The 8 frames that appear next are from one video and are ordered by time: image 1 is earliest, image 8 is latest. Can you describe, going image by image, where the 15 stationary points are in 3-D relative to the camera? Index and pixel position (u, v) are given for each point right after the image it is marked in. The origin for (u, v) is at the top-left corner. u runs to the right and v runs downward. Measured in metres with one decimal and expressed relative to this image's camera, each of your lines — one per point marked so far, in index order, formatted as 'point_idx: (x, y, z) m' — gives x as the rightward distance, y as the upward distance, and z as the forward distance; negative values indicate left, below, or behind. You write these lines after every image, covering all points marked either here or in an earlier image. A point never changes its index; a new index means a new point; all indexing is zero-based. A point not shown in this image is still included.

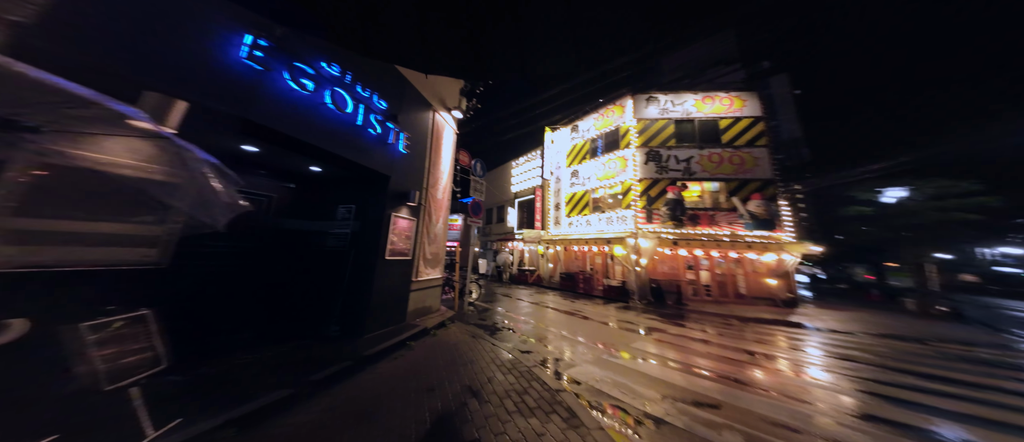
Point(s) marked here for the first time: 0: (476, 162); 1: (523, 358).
0: (-1.2, +2.4, +7.5) m
1: (+0.3, -2.9, +5.2) m
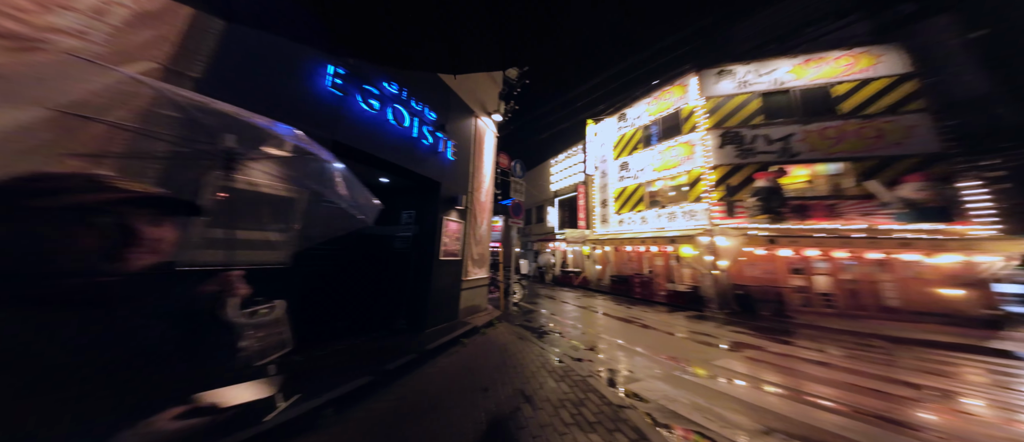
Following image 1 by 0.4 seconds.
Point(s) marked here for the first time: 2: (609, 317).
0: (+0.1, +2.1, +7.8) m
1: (+1.3, -3.0, +5.0) m
2: (+3.3, -3.3, +8.3) m
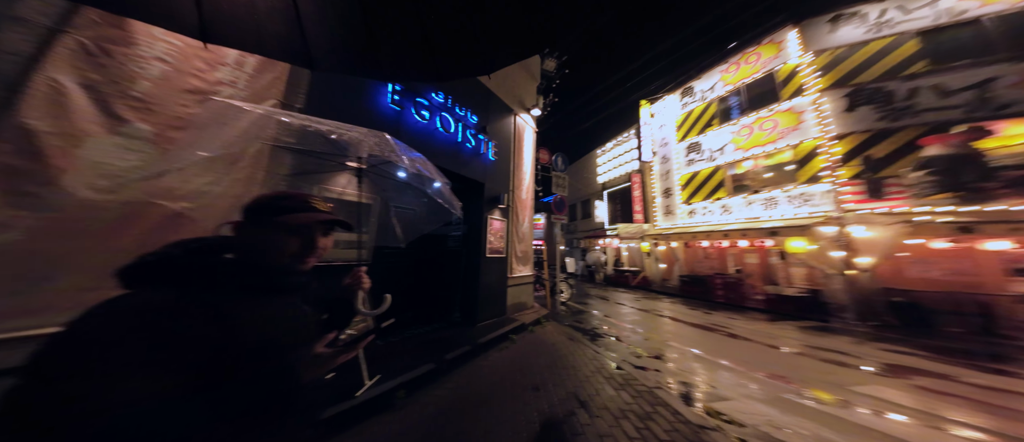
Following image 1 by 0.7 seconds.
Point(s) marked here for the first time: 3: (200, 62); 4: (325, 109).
0: (+1.4, +2.1, +7.6) m
1: (+2.4, -2.9, +4.5) m
2: (+5.0, -3.1, +7.3) m
3: (-2.9, +1.6, +2.4) m
4: (-2.4, +1.5, +3.2) m
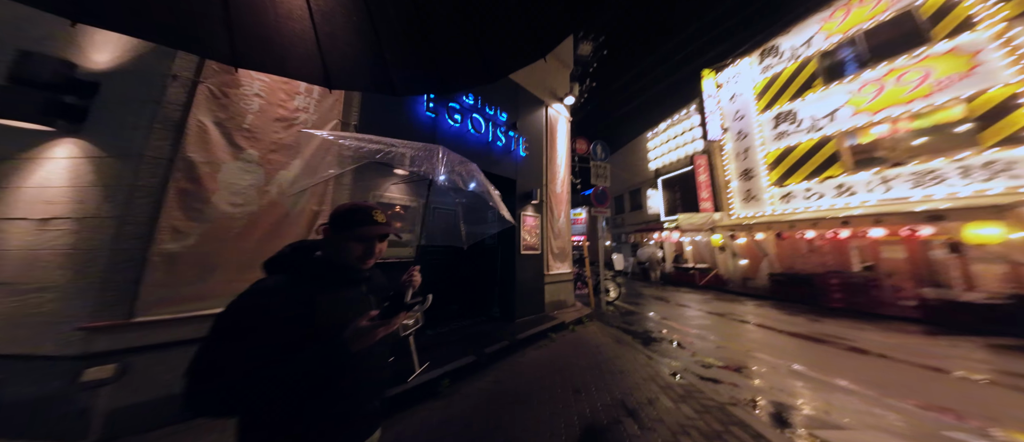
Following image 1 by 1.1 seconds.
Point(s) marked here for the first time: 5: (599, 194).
0: (+2.5, +2.3, +7.2) m
1: (+3.0, -2.6, +3.8) m
2: (+6.2, -2.7, +5.9) m
3: (-2.8, +1.6, +3.0) m
4: (-2.2, +1.5, +3.7) m
5: (+2.4, +0.7, +6.7) m
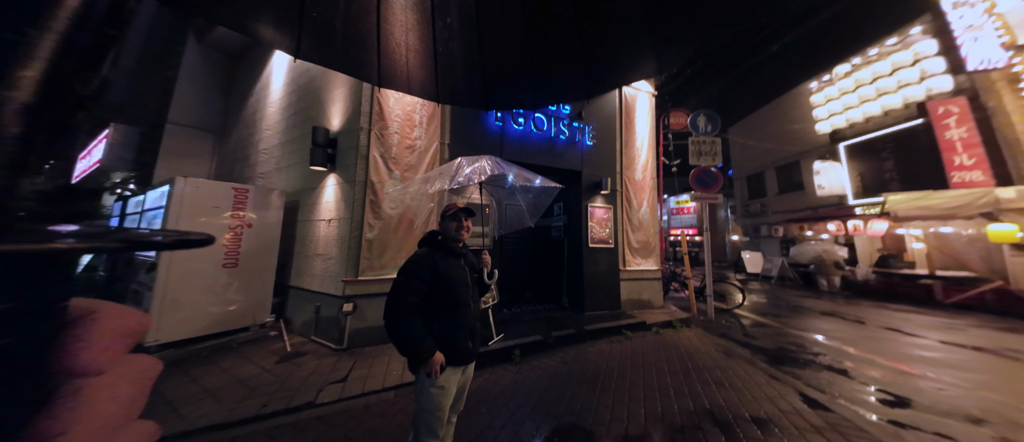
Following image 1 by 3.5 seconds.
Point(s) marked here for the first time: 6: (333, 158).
0: (+4.6, +2.5, +6.1) m
1: (+3.7, -2.1, +2.4) m
2: (+7.5, -2.1, +2.8) m
3: (-2.0, +1.8, +4.8) m
4: (-1.1, +1.7, +5.1) m
5: (+4.4, +1.0, +5.6) m
6: (-3.5, +1.3, +4.8) m
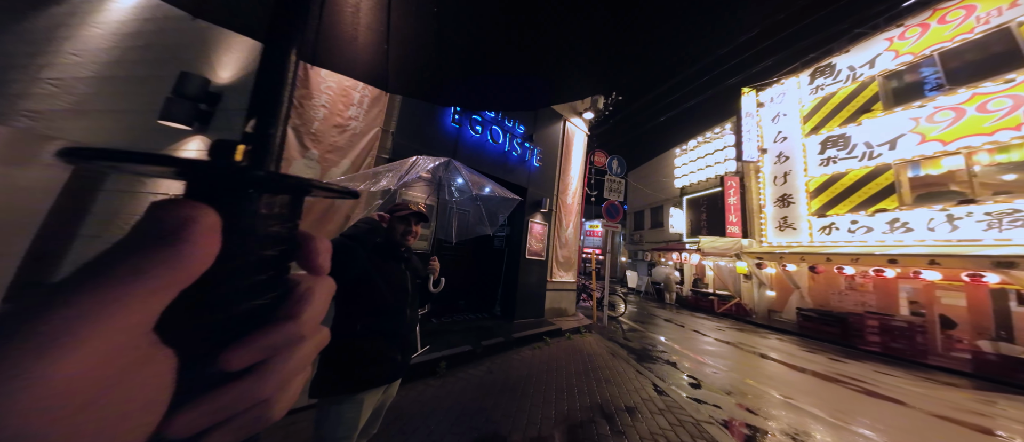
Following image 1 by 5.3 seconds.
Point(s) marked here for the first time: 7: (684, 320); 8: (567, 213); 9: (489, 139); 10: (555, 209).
0: (+3.1, +1.9, +7.4) m
1: (+2.9, -2.9, +3.9) m
2: (+6.2, -3.3, +5.6) m
3: (-2.7, +1.8, +3.8) m
4: (-1.9, +1.6, +4.4) m
5: (+2.8, +0.4, +6.9) m
6: (-4.1, +1.4, +3.2) m
7: (+6.1, -3.5, +8.8) m
8: (+1.6, +0.2, +6.7) m
9: (-0.5, +1.8, +5.4) m
10: (+1.1, +0.3, +6.4) m
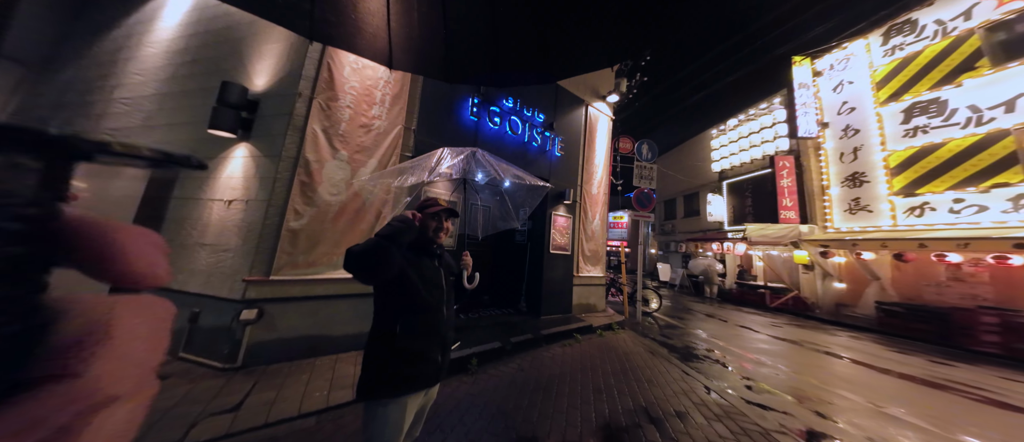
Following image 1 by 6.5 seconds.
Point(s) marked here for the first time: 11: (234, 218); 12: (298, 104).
0: (+3.7, +2.2, +6.9) m
1: (+3.3, -2.6, +3.4) m
2: (+6.9, -2.9, +4.7) m
3: (-2.4, +1.8, +3.9) m
4: (-1.6, +1.7, +4.5) m
5: (+3.4, +0.6, +6.4) m
6: (-3.8, +1.4, +3.5) m
7: (+7.1, -3.1, +7.9) m
8: (+2.2, +0.5, +6.4) m
9: (-0.1, +1.9, +5.3) m
10: (+1.7, +0.5, +6.1) m
11: (-4.0, 0.0, +3.5) m
12: (-3.1, +1.7, +3.5) m
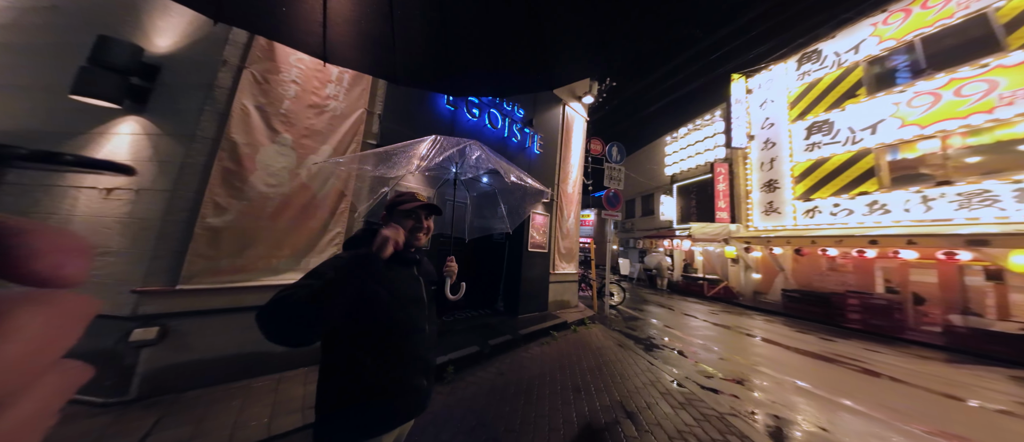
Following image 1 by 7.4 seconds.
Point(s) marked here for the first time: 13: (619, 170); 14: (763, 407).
0: (+3.0, +2.2, +7.2) m
1: (+3.1, -2.8, +3.8) m
2: (+6.3, -3.0, +5.8) m
3: (-2.6, +1.8, +3.2) m
4: (-1.9, +1.6, +3.9) m
5: (+2.8, +0.6, +6.7) m
6: (-3.9, +1.4, +2.7) m
7: (+6.1, -3.1, +8.9) m
8: (+1.6, +0.5, +6.5) m
9: (-0.5, +1.9, +5.0) m
10: (+1.1, +0.6, +6.2) m
11: (-4.1, 0.0, +2.6) m
12: (-3.2, +1.6, +2.7) m
13: (+3.1, +1.5, +7.1) m
14: (+3.7, -2.8, +3.6) m
